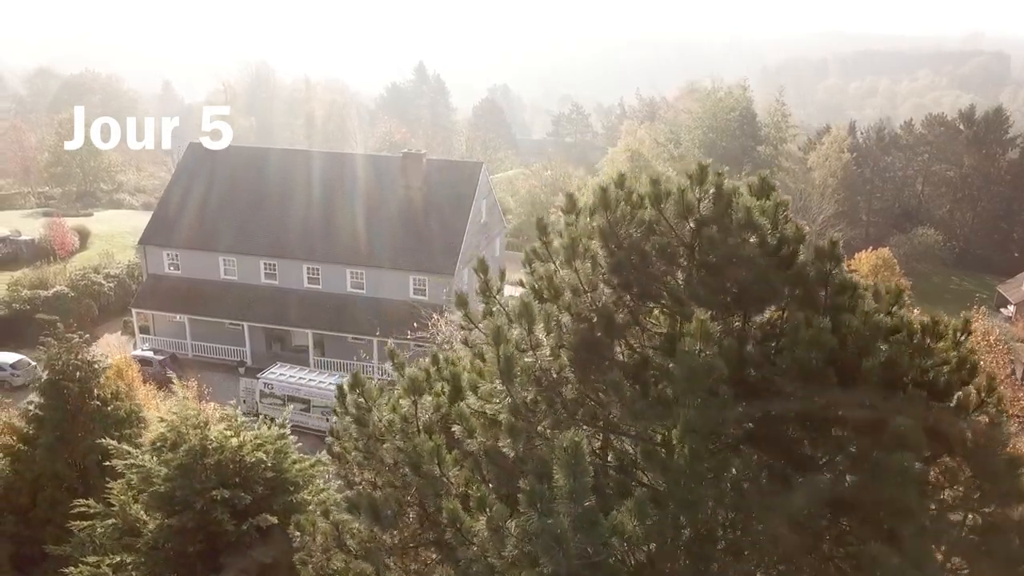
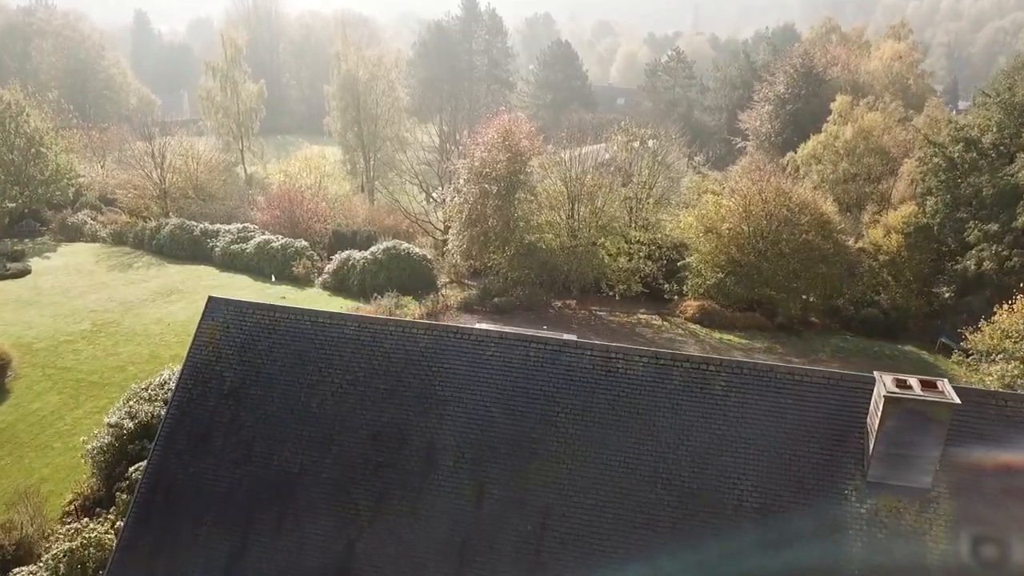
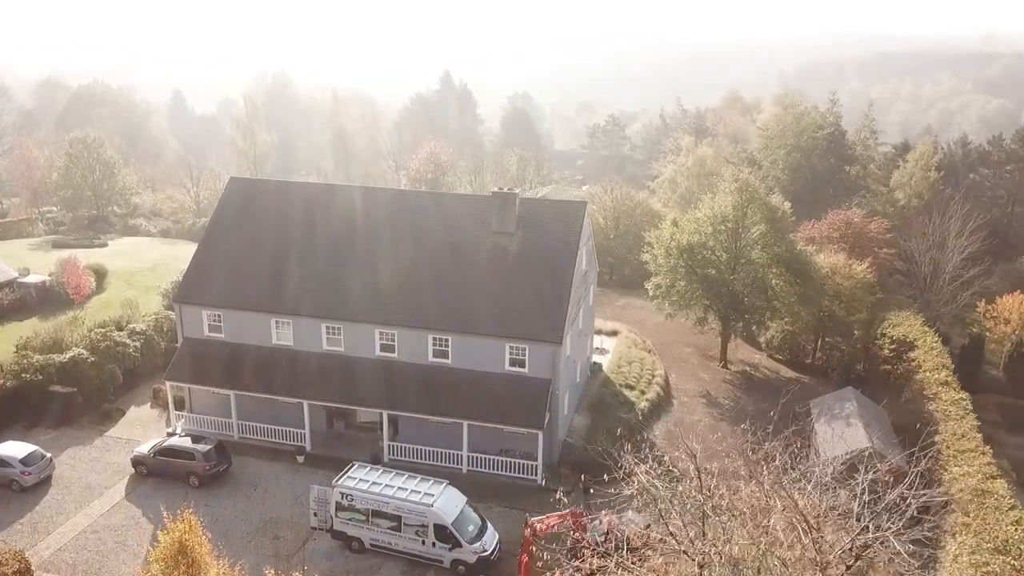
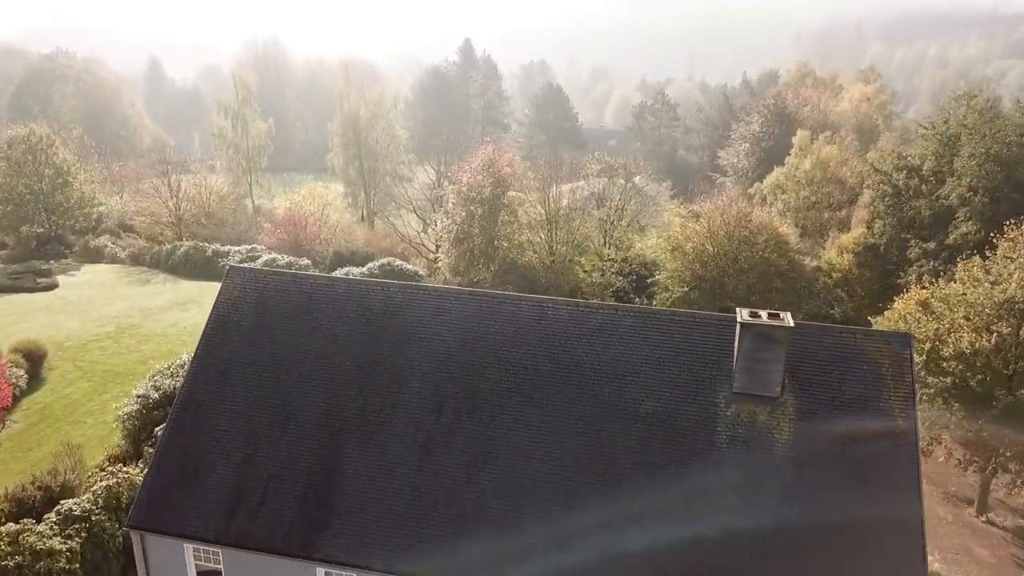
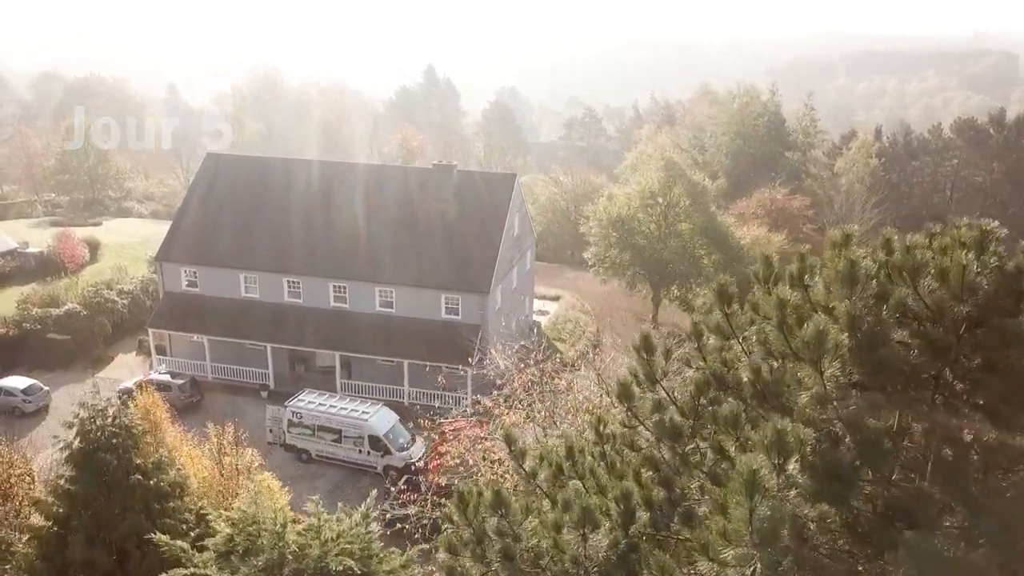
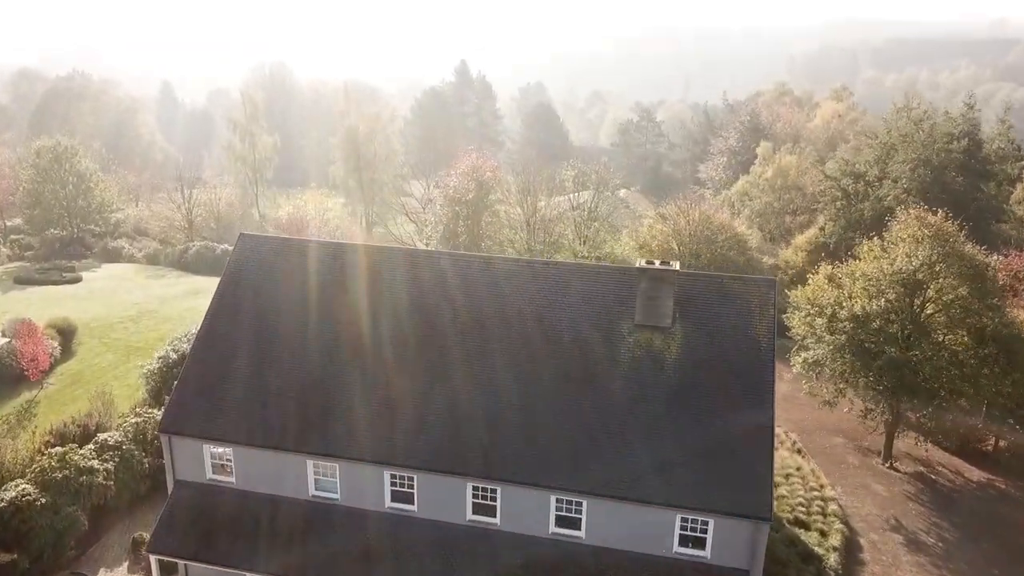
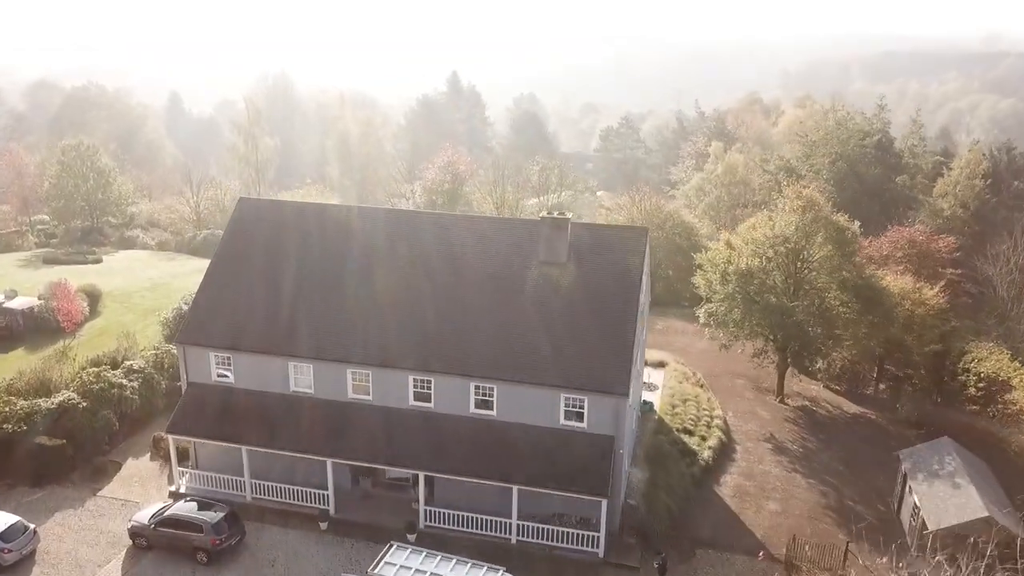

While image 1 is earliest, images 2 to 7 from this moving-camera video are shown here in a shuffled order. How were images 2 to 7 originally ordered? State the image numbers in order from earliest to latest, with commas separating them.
5, 3, 7, 6, 4, 2
